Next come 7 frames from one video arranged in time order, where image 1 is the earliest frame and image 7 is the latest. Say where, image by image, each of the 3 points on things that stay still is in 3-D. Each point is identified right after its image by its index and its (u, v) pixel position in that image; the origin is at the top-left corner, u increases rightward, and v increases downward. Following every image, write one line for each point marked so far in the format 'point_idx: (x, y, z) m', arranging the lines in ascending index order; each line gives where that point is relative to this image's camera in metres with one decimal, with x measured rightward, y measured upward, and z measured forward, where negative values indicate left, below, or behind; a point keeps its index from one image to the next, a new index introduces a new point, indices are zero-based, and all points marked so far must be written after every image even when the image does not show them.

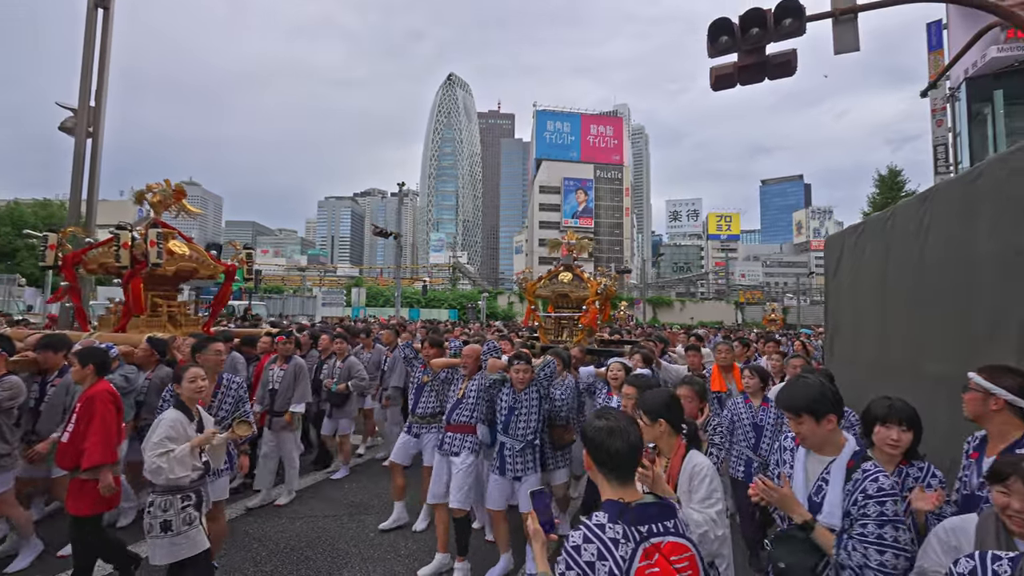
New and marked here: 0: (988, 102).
0: (+15.4, +6.0, +17.1) m
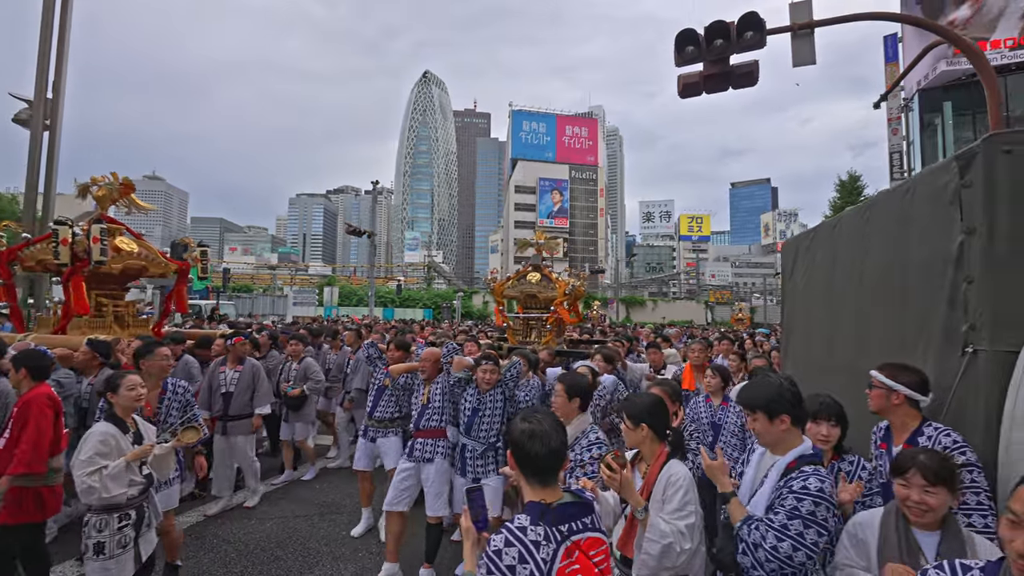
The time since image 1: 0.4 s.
0: (+14.6, +6.0, +18.0) m
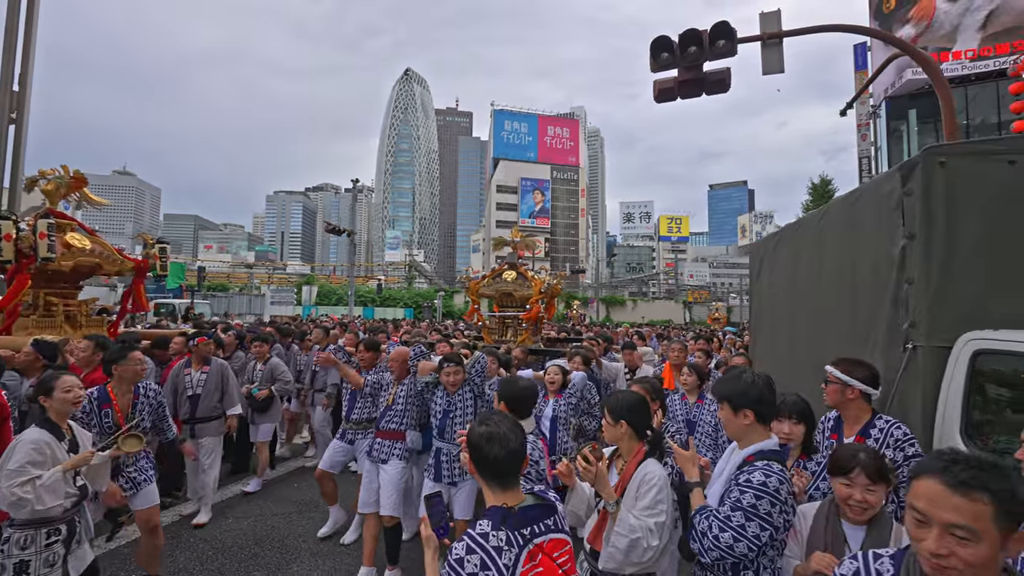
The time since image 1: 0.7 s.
0: (+13.9, +6.0, +18.6) m
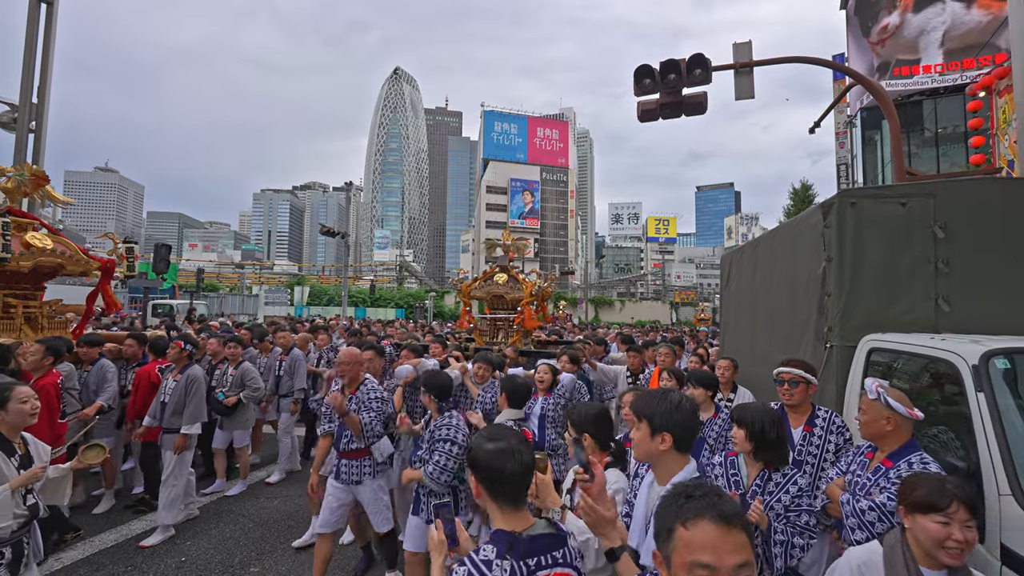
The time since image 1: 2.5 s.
0: (+13.6, +5.9, +19.5) m
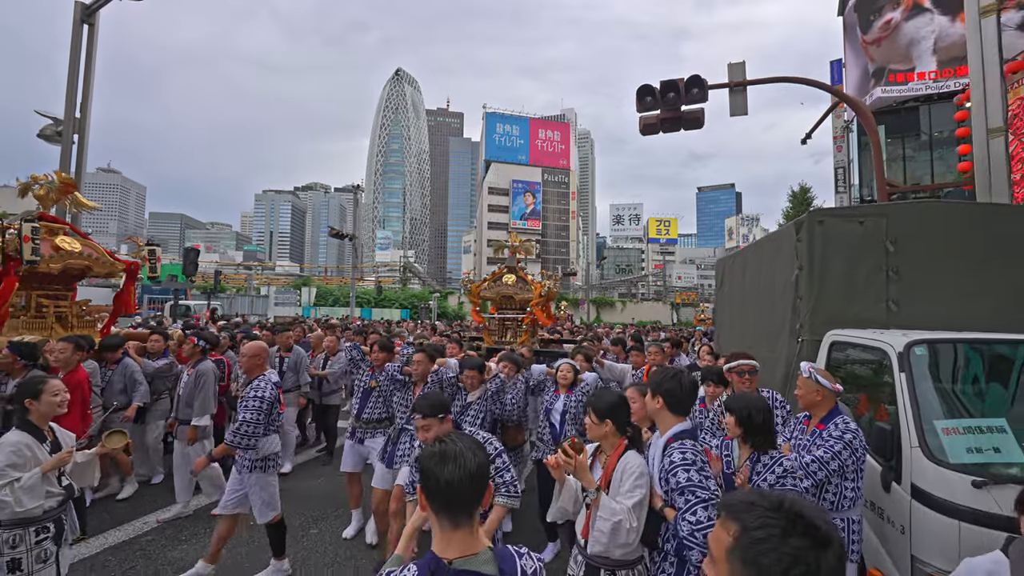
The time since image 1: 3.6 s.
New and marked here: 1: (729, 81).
0: (+13.8, +5.8, +20.0) m
1: (+3.2, +3.1, +7.8) m
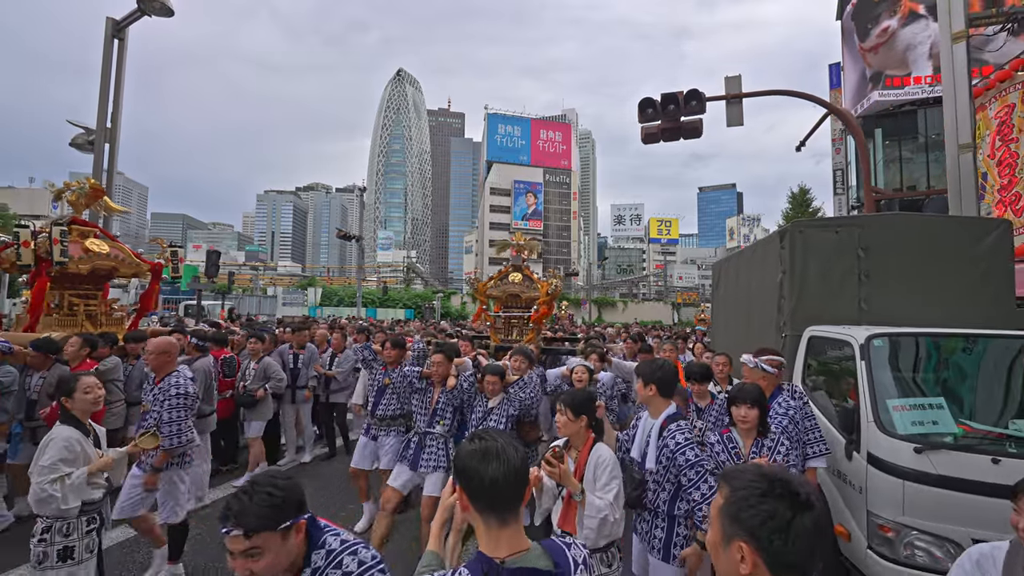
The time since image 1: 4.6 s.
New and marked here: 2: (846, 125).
0: (+14.0, +5.8, +20.5) m
1: (+3.4, +3.1, +8.2) m
2: (+5.0, +2.4, +7.8) m
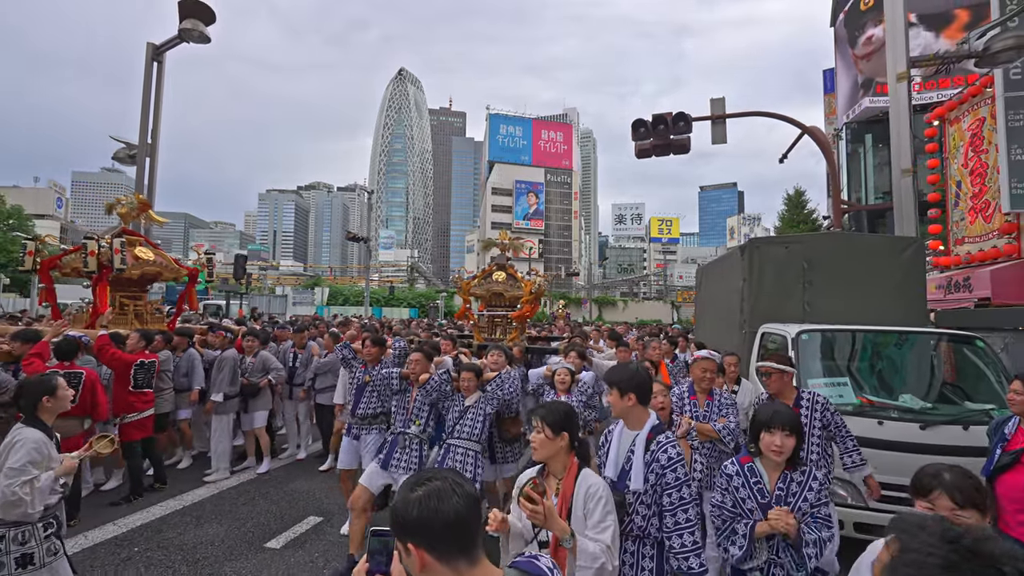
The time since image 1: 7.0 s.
0: (+14.1, +5.8, +21.3) m
1: (+3.5, +3.0, +9.1) m
2: (+5.1, +2.4, +8.7) m
